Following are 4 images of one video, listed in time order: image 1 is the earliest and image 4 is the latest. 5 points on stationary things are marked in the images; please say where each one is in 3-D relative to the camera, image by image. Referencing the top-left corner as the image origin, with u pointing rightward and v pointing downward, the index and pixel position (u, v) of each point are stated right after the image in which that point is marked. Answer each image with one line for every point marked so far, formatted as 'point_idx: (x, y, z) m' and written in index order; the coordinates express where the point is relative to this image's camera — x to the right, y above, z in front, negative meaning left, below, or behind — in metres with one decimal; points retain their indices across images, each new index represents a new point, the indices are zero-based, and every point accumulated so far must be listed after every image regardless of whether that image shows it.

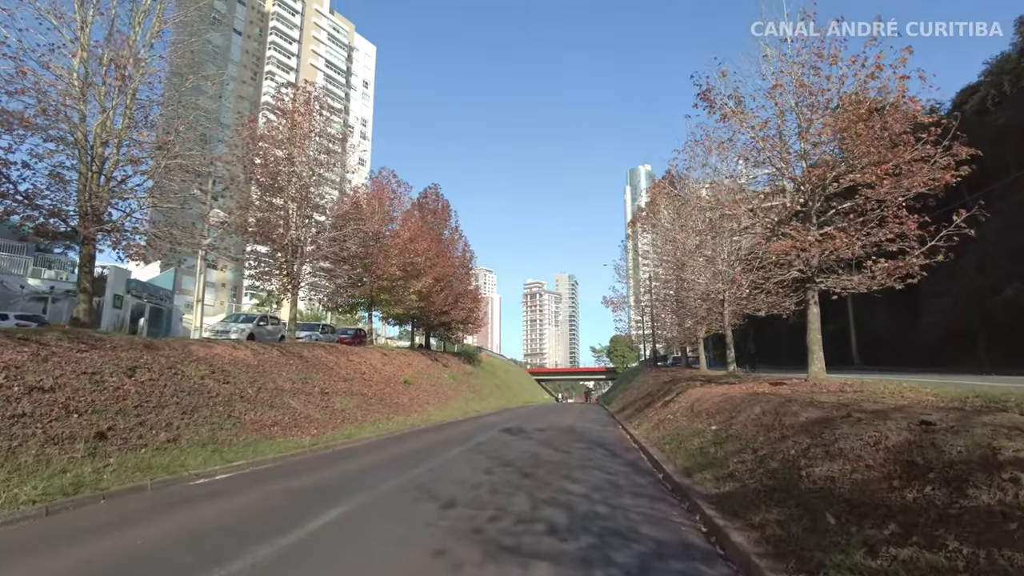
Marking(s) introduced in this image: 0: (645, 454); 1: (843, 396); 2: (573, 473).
0: (+2.7, -3.4, +12.7) m
1: (+4.5, -1.5, +8.5) m
2: (+1.0, -3.0, +10.1) m
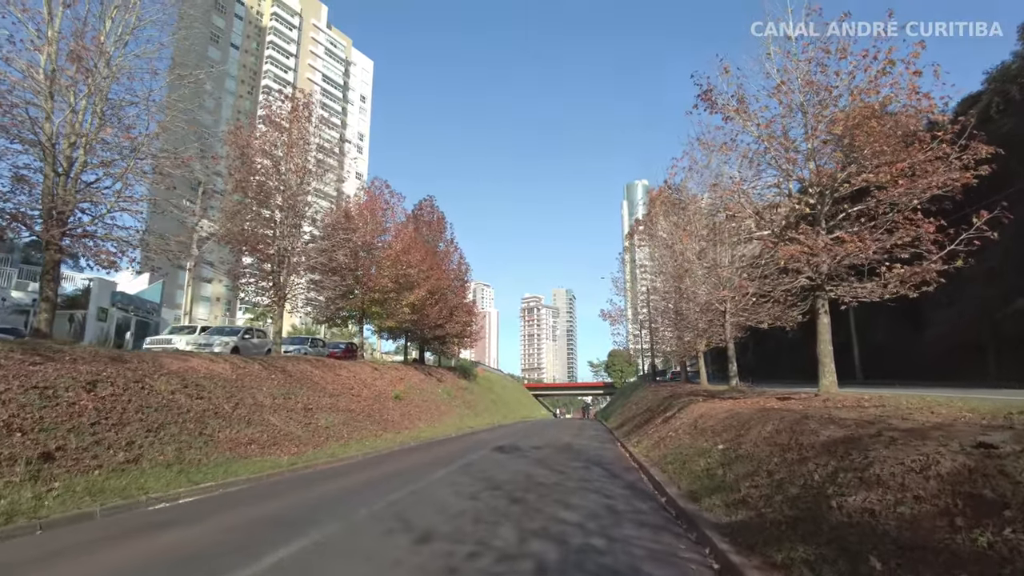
0: (+2.5, -3.5, +11.9) m
1: (+4.3, -1.5, +7.7) m
2: (+0.8, -3.1, +9.3) m
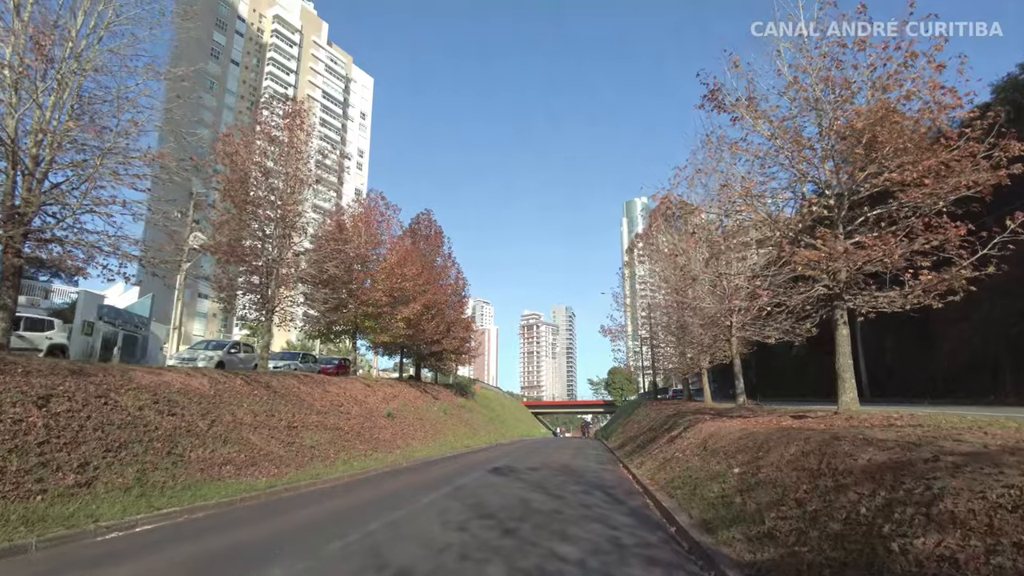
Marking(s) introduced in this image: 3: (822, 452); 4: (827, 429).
0: (+2.4, -3.7, +10.9) m
1: (+4.2, -1.6, +6.8) m
2: (+0.7, -3.1, +8.3) m
3: (+3.3, -1.7, +6.7) m
4: (+4.1, -1.8, +8.2) m
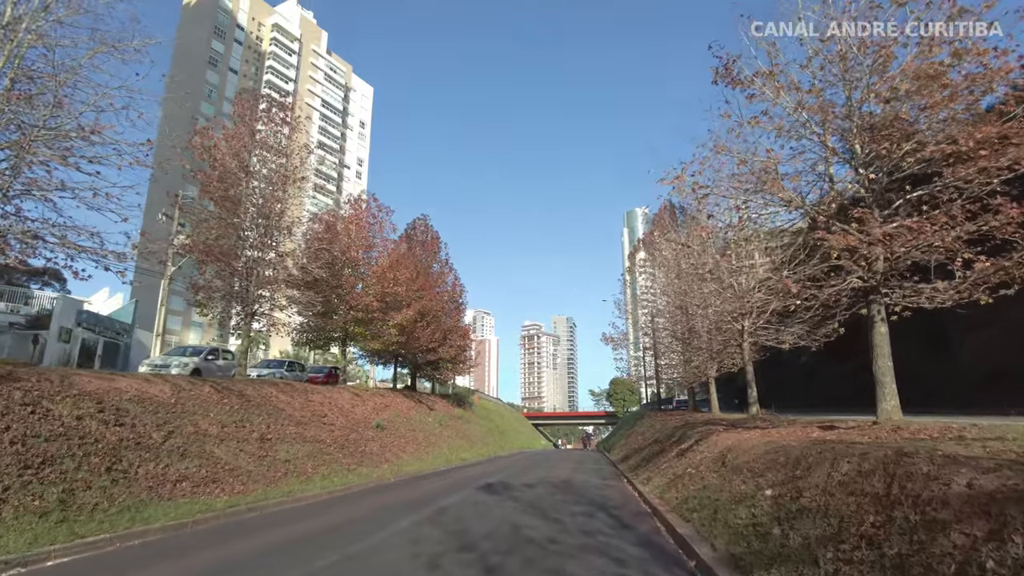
0: (+2.3, -3.5, +9.4) m
1: (+4.1, -1.4, +5.4) m
2: (+0.6, -3.0, +6.9) m
3: (+3.1, -1.5, +5.2) m
4: (+4.0, -1.7, +6.8) m
